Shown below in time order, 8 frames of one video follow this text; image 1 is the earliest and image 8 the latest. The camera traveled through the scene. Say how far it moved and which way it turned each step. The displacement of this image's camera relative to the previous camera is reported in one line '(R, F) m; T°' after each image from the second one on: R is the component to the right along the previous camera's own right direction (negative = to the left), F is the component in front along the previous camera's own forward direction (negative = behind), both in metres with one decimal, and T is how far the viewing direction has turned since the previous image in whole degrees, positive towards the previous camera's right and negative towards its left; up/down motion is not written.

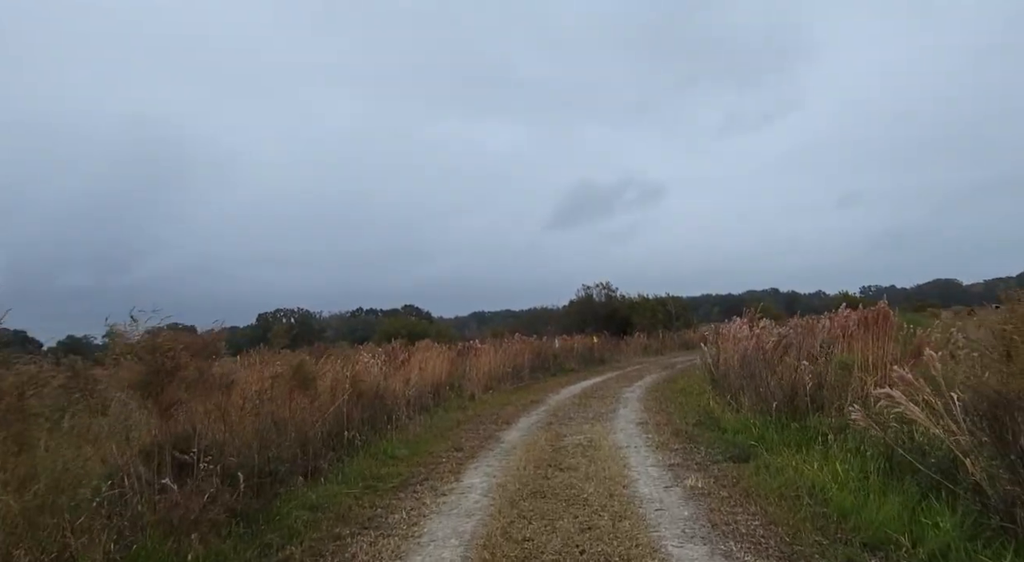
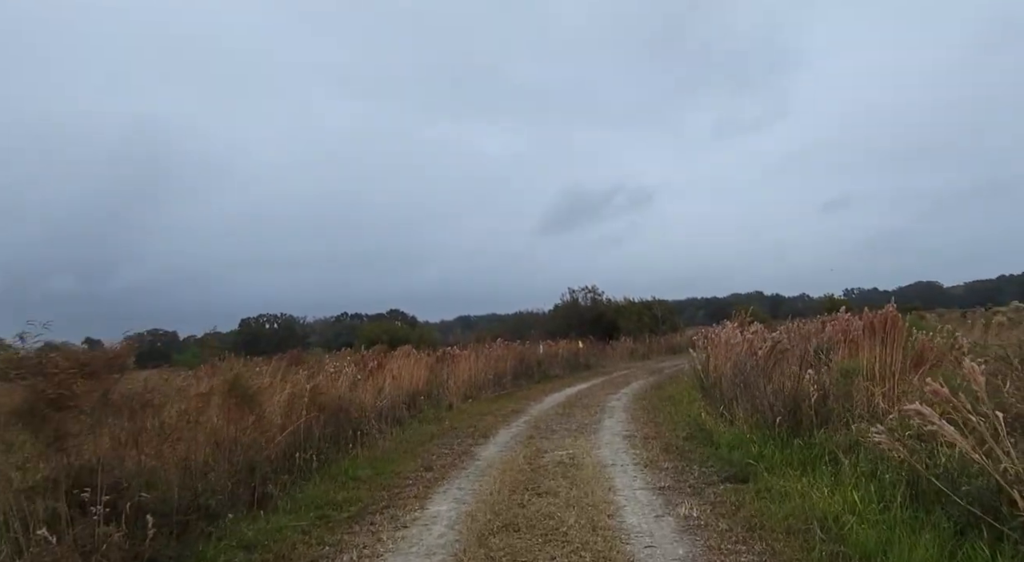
(+0.2, +0.7) m; +1°
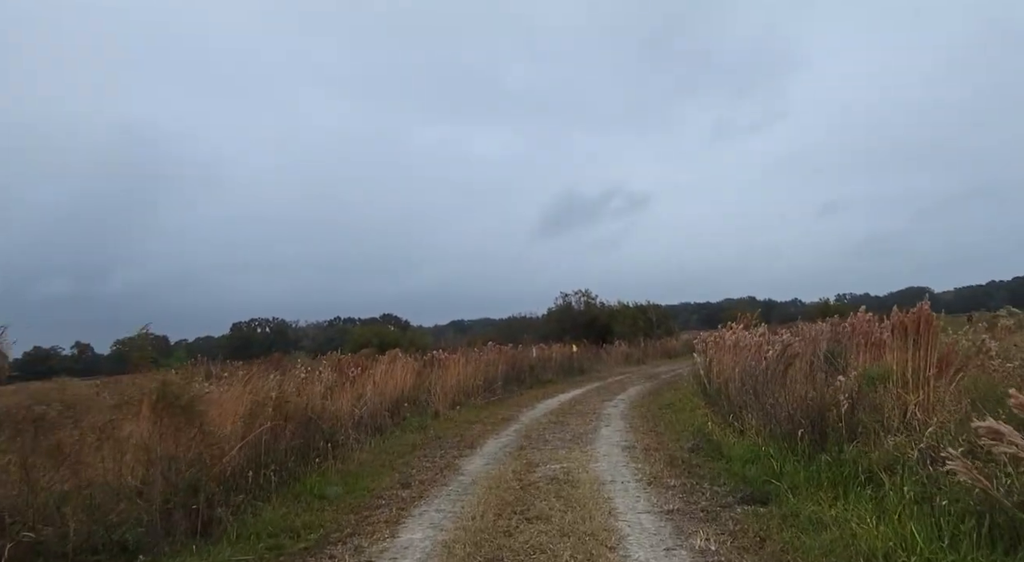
(+0.1, +0.8) m; +1°
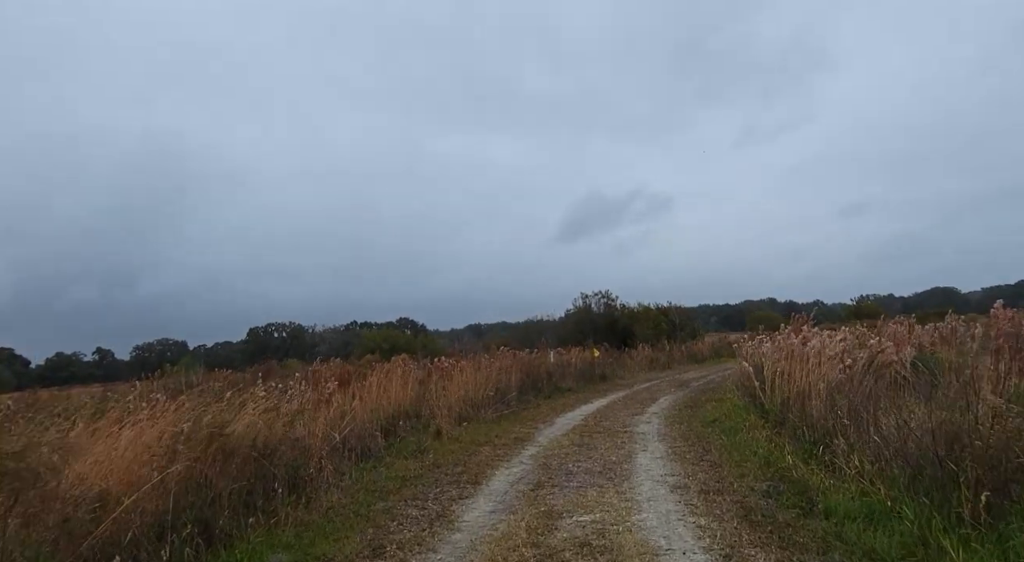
(0.0, +1.8) m; -2°
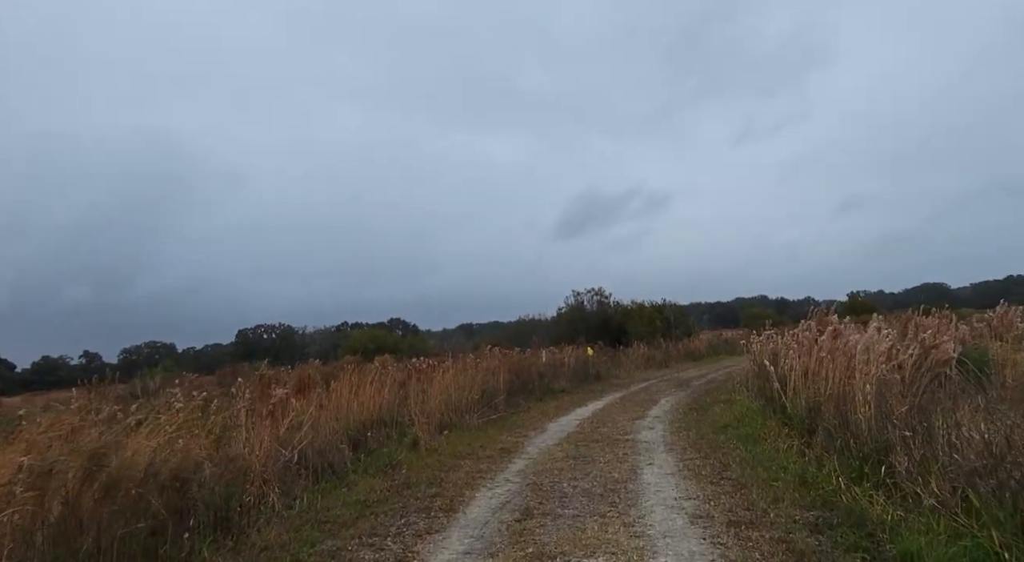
(+0.1, +1.2) m; +1°
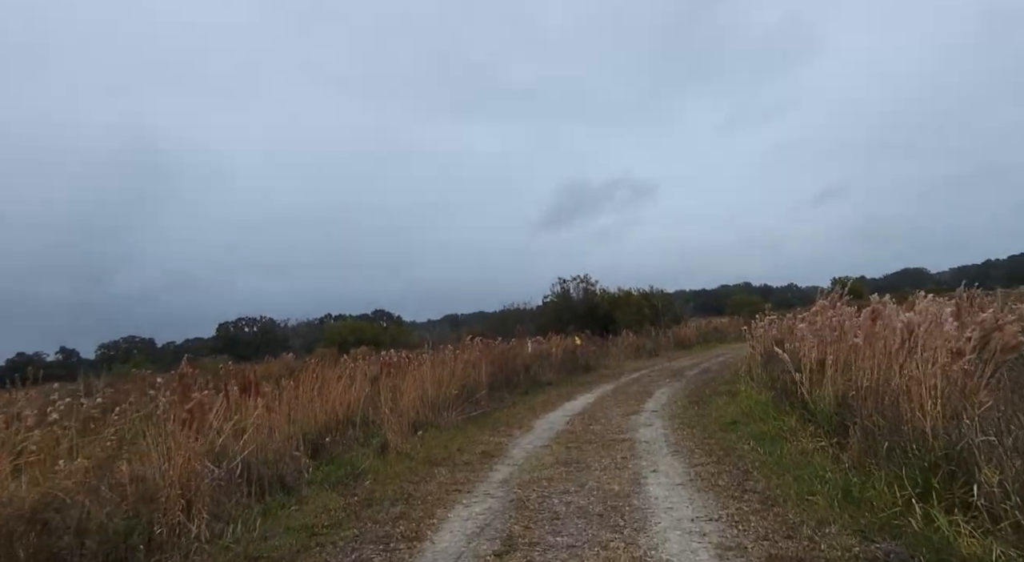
(+0.1, +1.1) m; +2°
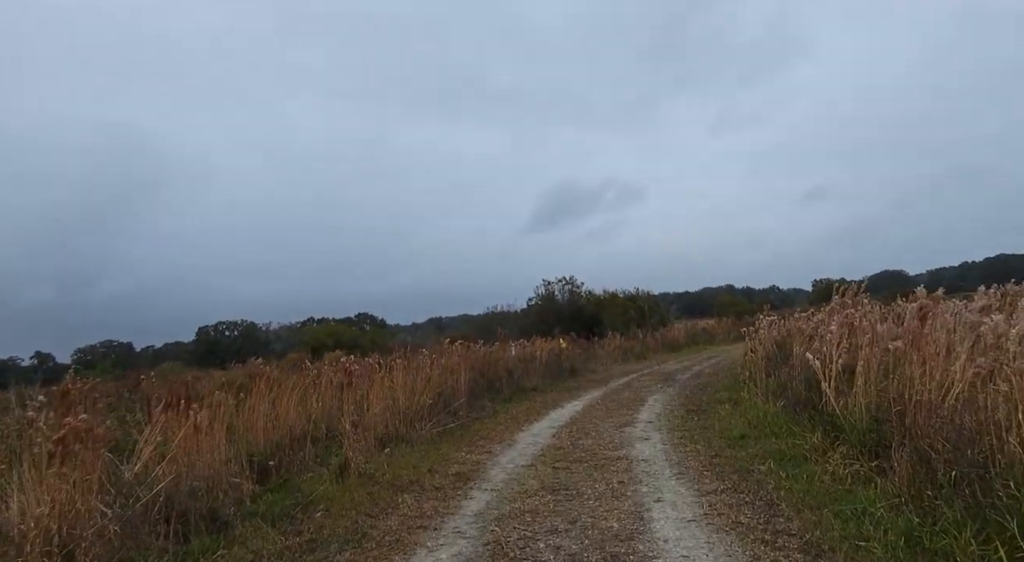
(+0.1, +1.0) m; +2°
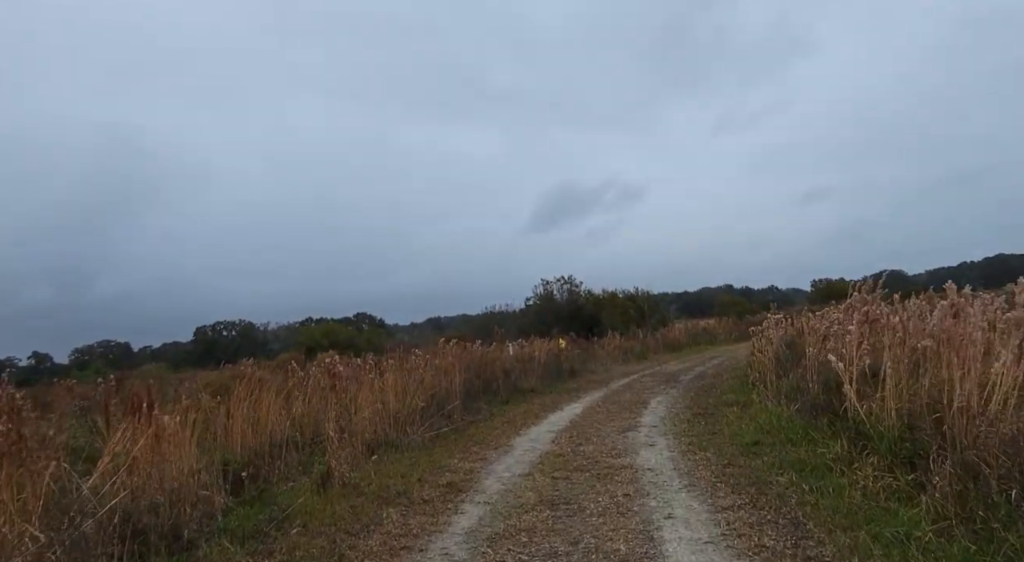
(0.0, +0.5) m; 0°
